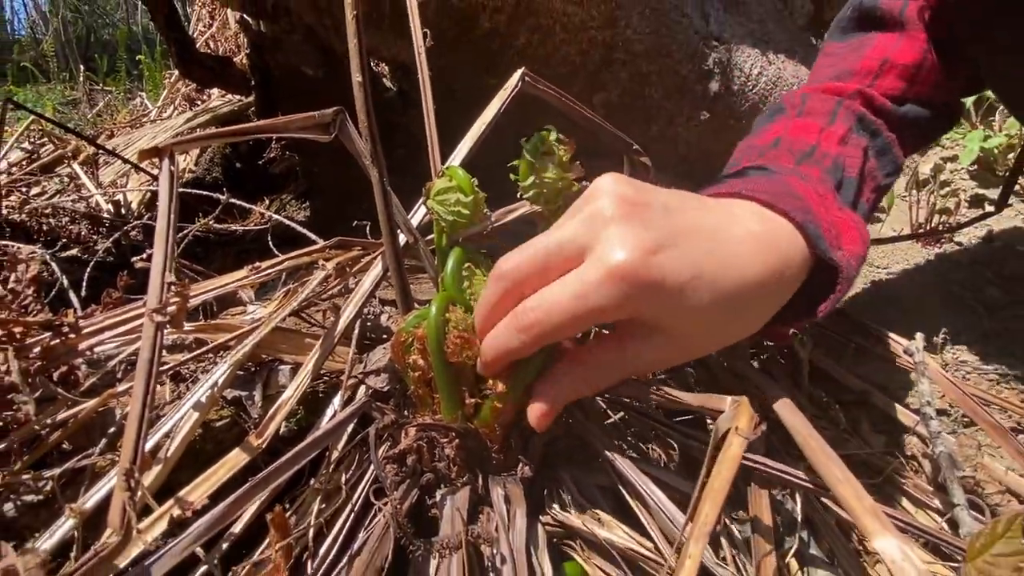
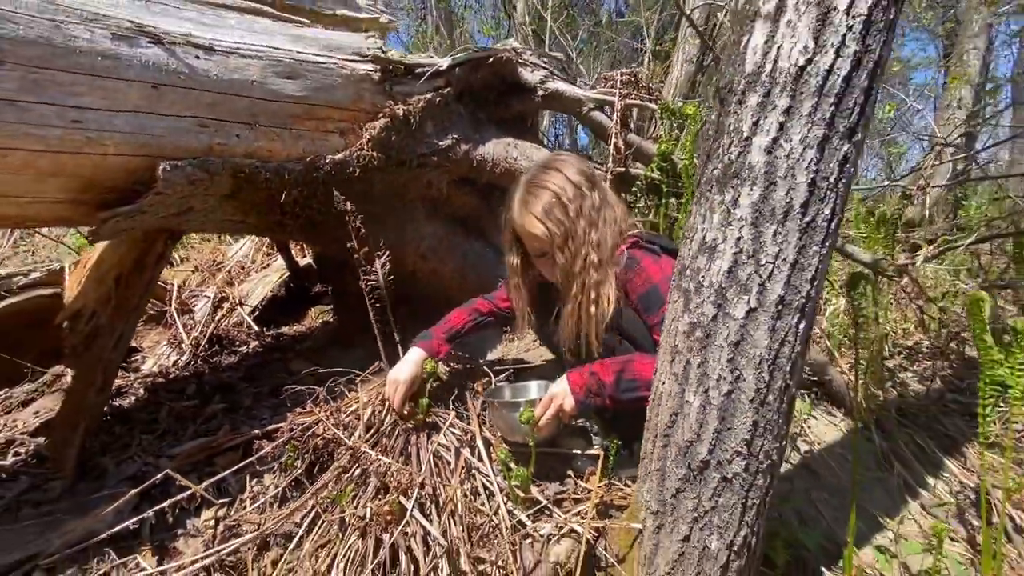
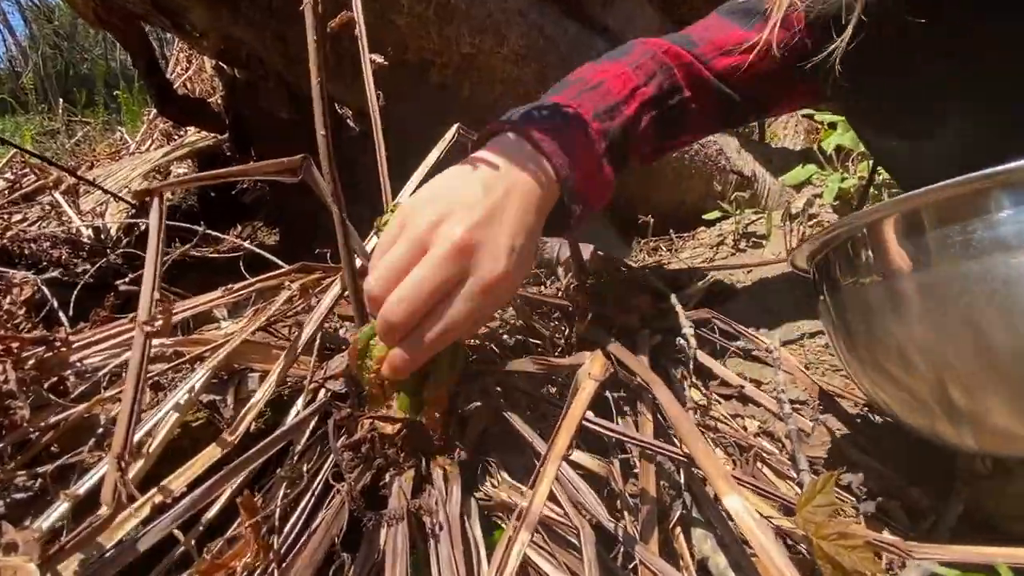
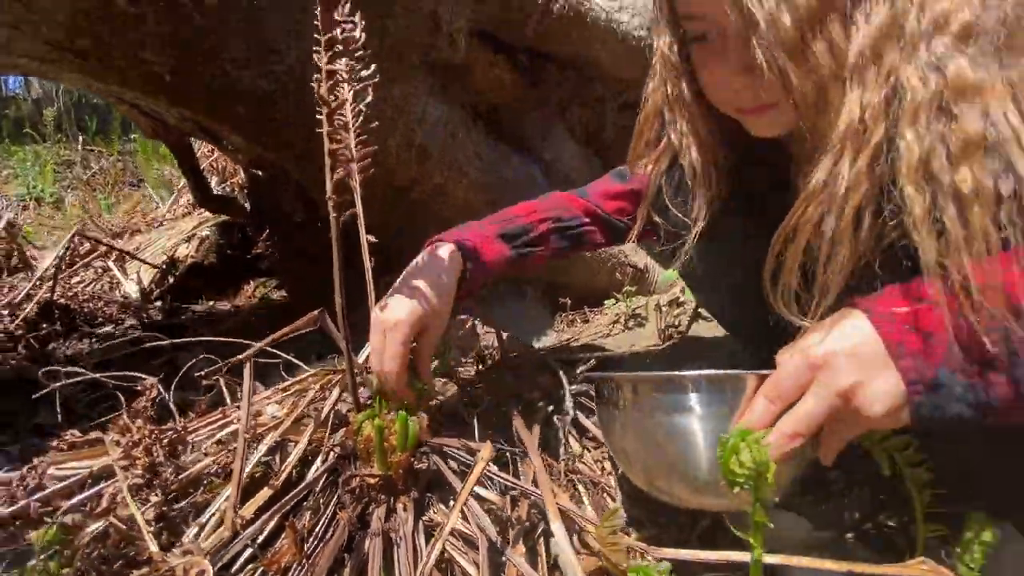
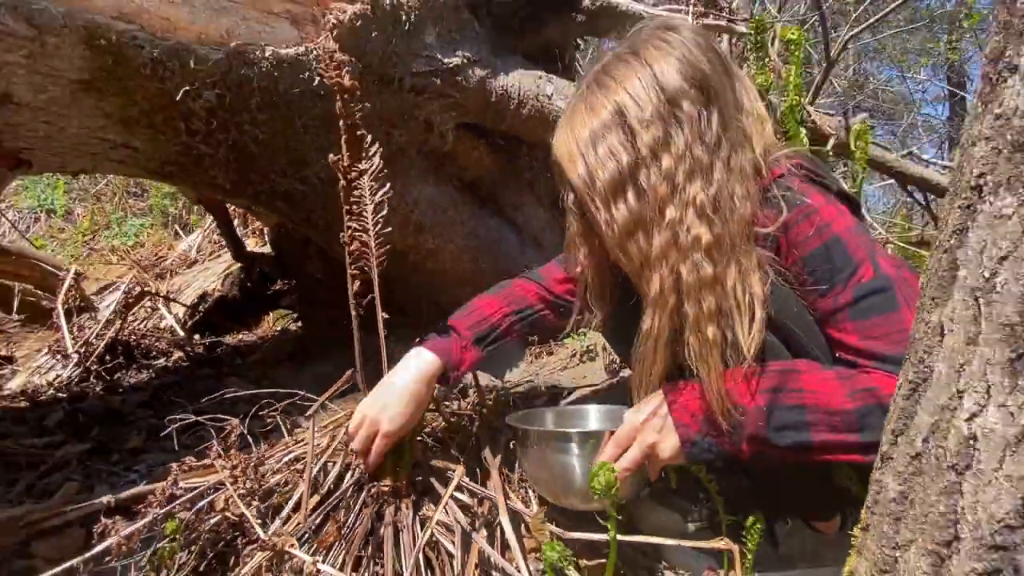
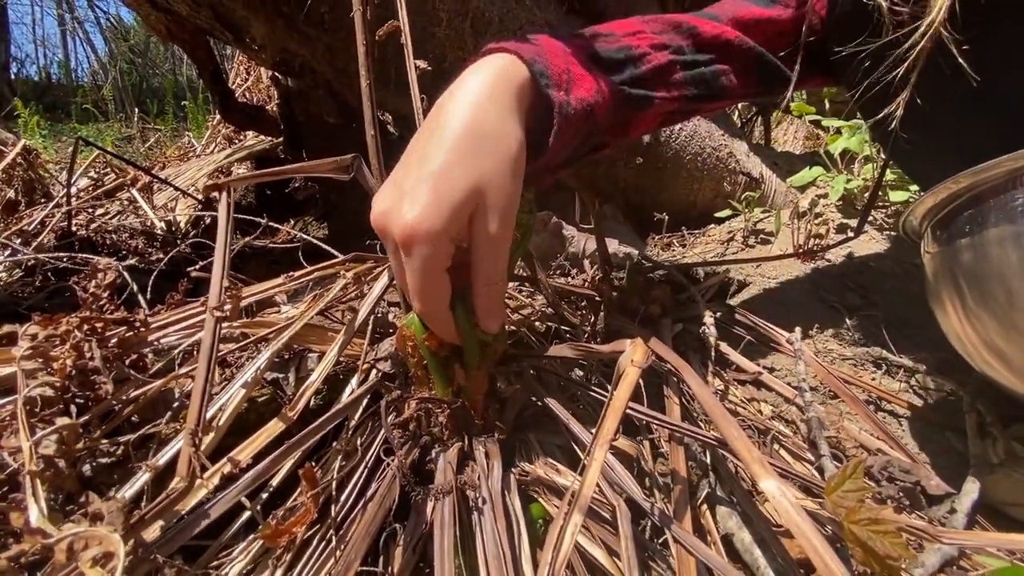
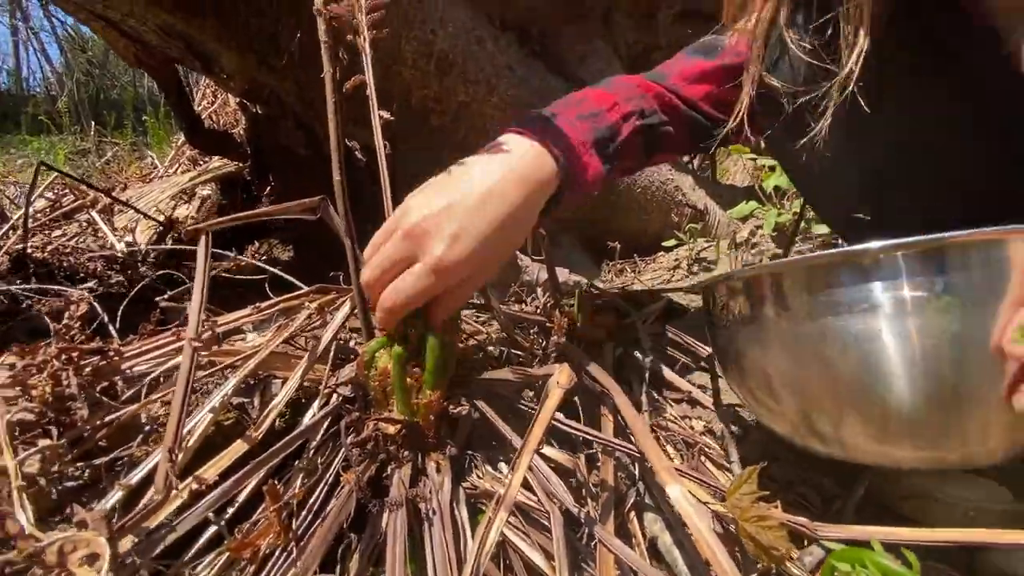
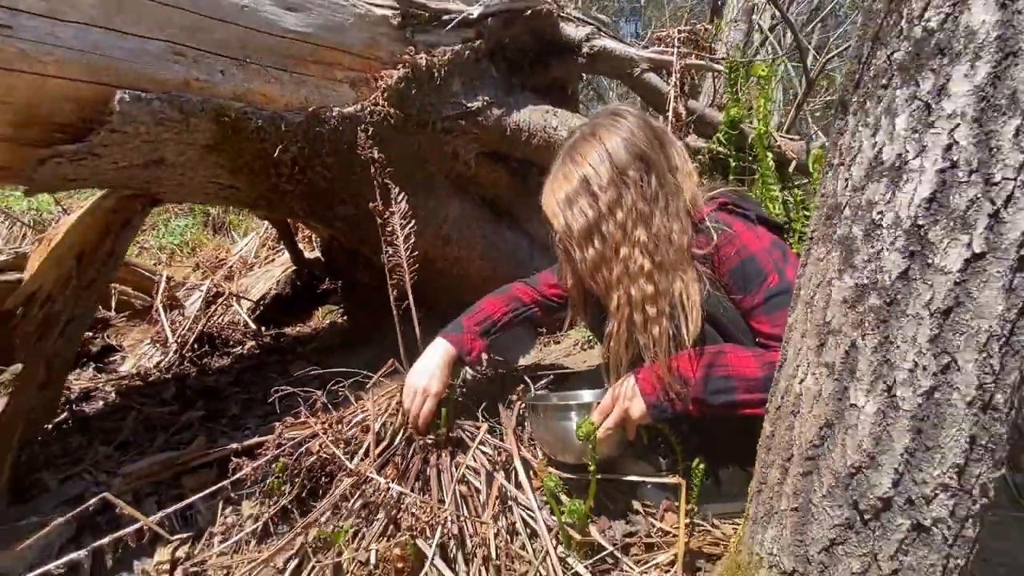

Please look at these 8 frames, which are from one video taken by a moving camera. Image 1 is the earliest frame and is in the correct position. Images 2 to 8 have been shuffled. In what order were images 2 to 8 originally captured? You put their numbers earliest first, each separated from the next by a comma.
6, 3, 7, 4, 5, 8, 2
